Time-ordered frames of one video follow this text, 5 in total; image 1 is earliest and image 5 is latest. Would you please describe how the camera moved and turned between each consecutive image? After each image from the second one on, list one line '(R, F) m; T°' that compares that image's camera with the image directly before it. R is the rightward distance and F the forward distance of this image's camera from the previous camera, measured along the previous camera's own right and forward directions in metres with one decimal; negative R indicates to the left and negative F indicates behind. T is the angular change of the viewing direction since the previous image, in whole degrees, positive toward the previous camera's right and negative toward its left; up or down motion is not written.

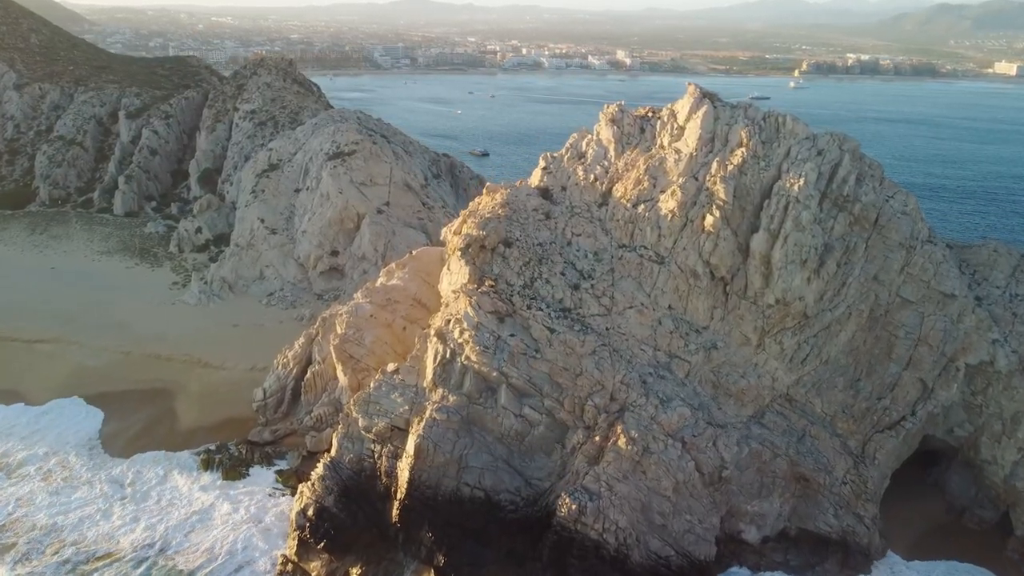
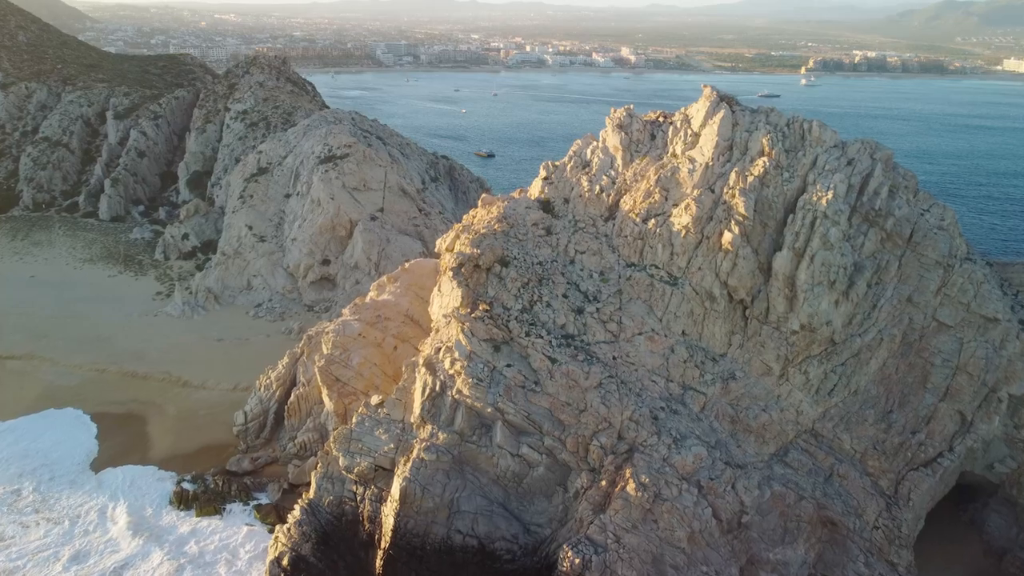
(+0.2, +2.0) m; 0°
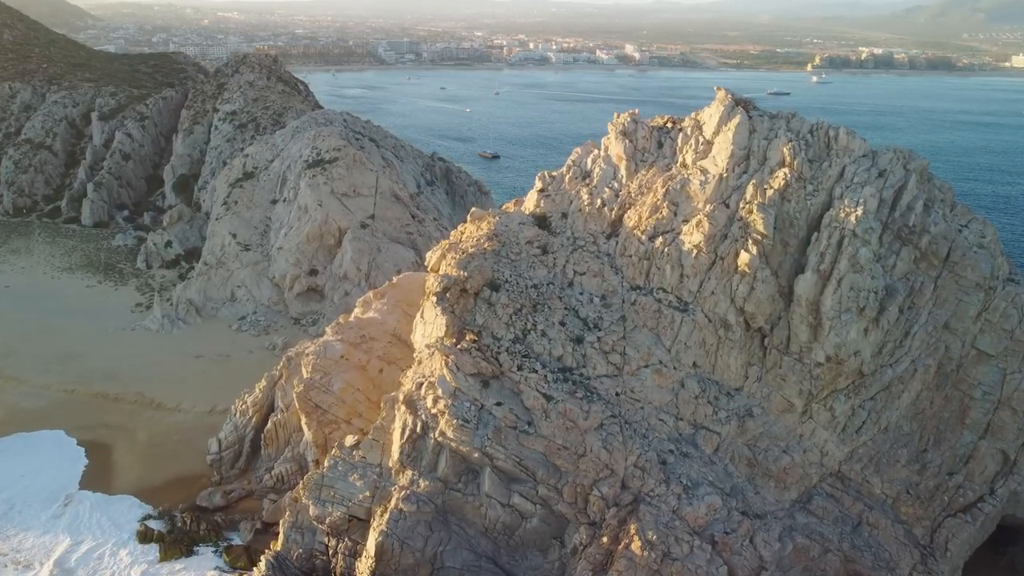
(+0.3, +2.0) m; 0°
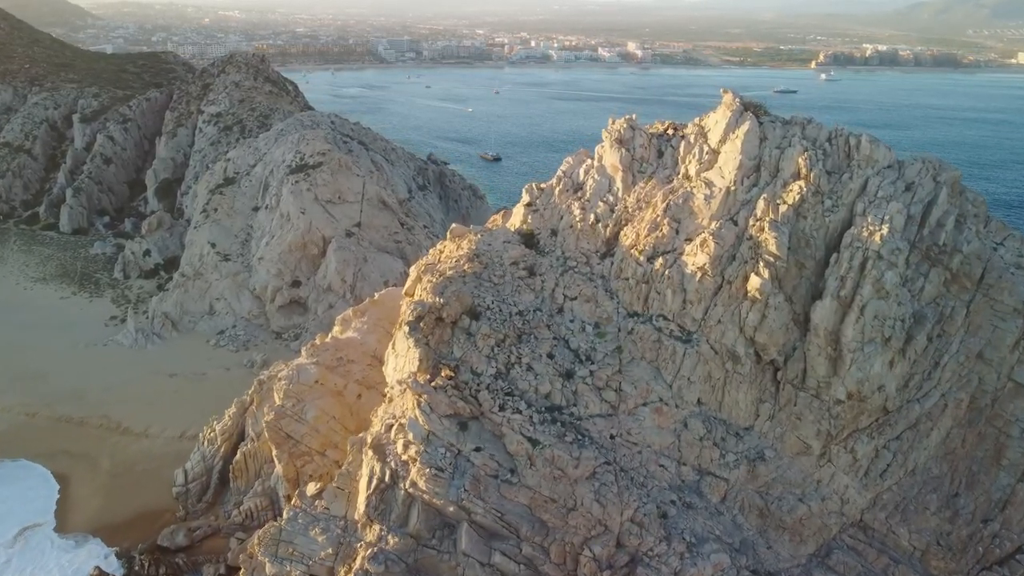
(+0.4, +1.8) m; 0°
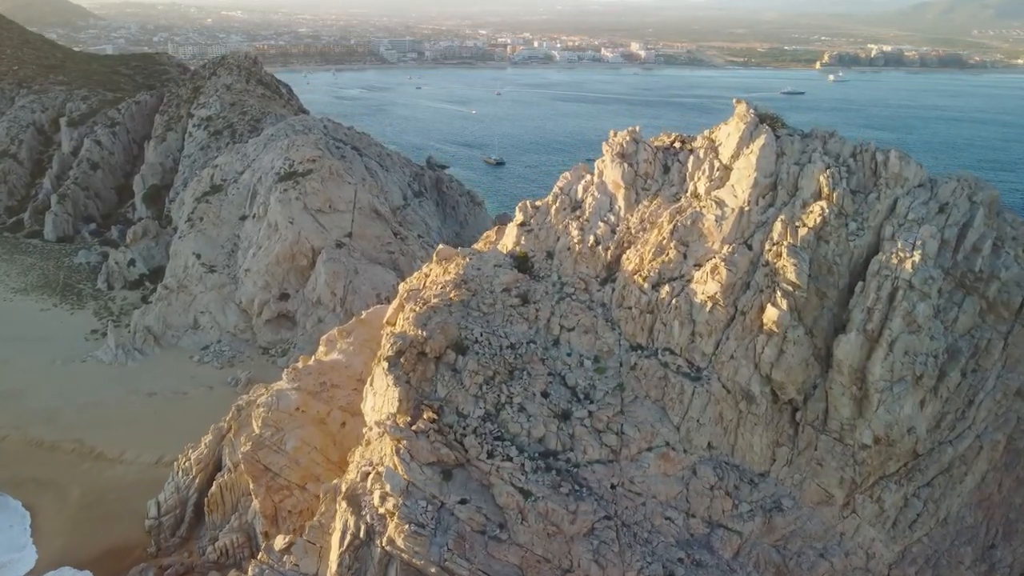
(+0.2, +1.5) m; 0°
